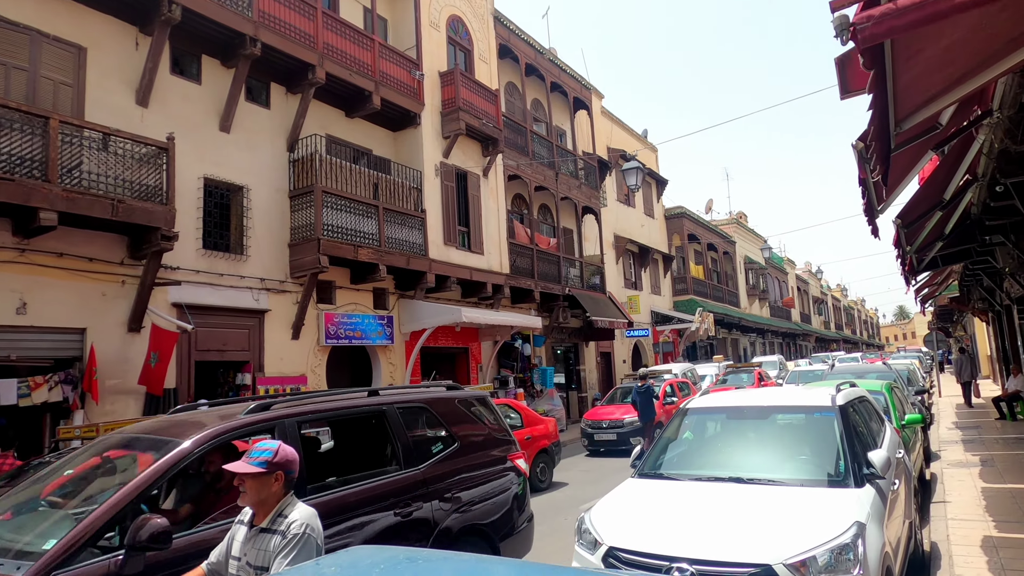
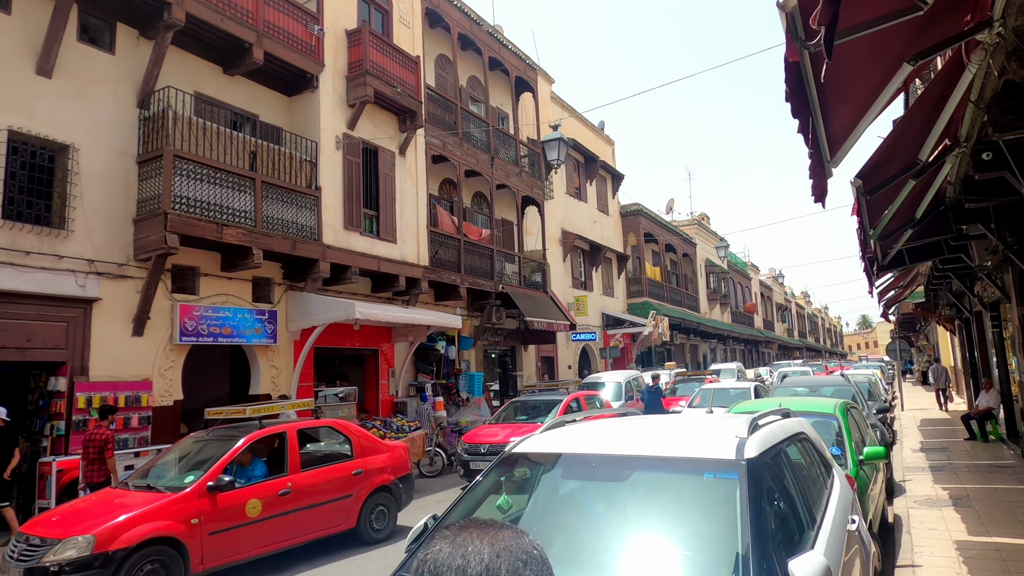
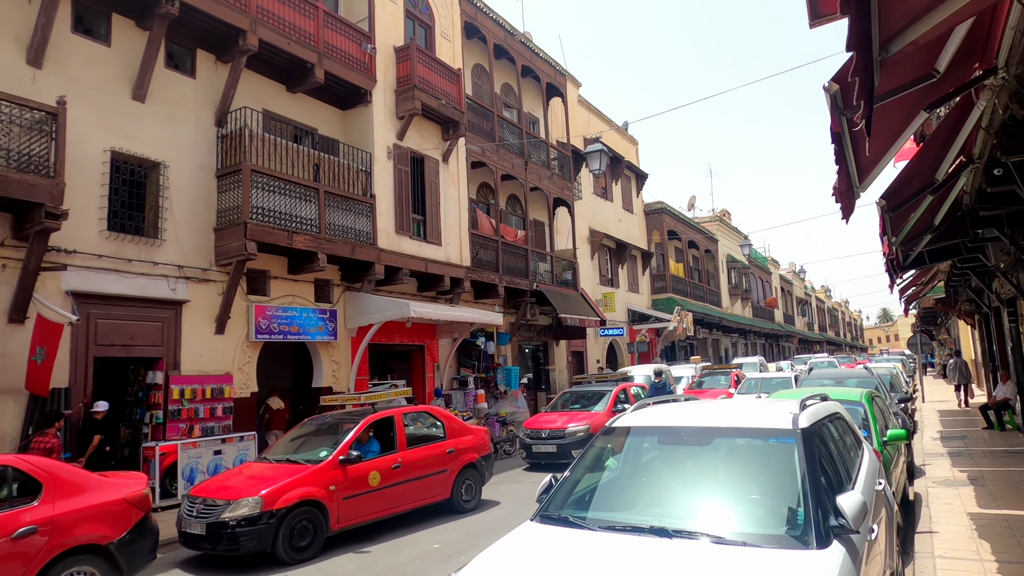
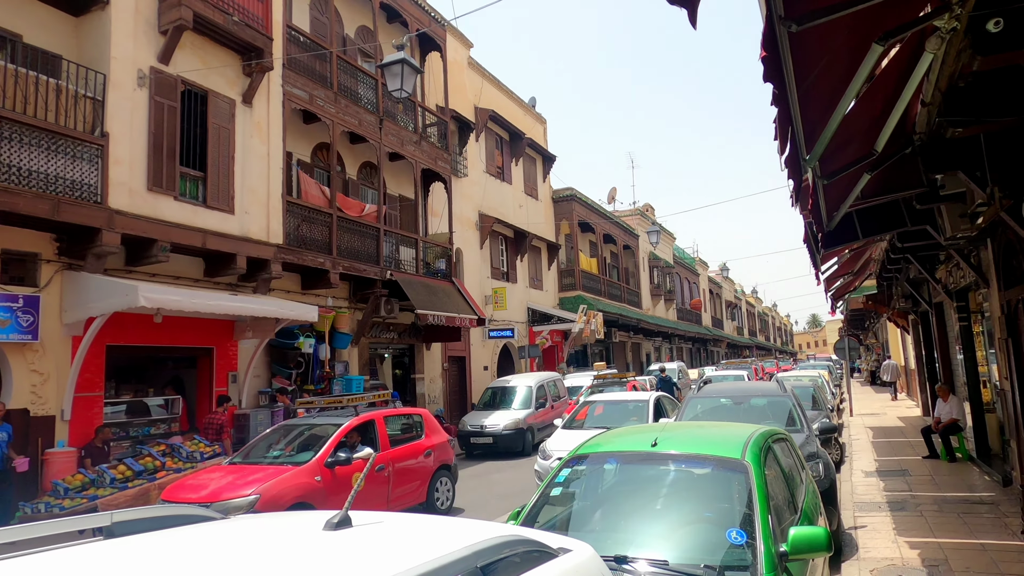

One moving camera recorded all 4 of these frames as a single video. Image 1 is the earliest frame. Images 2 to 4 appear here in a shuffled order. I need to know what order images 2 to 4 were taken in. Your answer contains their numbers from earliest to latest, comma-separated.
3, 2, 4
